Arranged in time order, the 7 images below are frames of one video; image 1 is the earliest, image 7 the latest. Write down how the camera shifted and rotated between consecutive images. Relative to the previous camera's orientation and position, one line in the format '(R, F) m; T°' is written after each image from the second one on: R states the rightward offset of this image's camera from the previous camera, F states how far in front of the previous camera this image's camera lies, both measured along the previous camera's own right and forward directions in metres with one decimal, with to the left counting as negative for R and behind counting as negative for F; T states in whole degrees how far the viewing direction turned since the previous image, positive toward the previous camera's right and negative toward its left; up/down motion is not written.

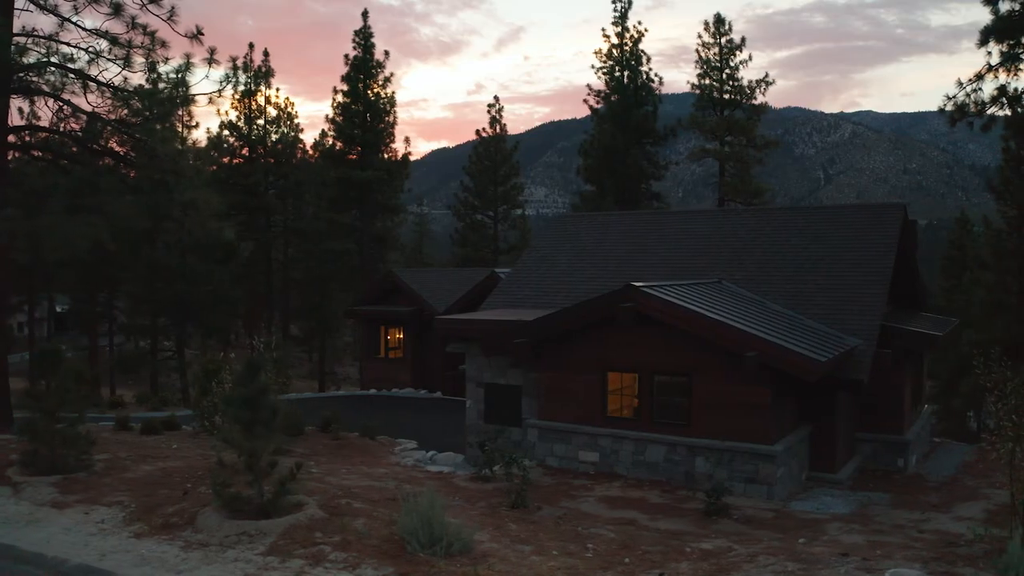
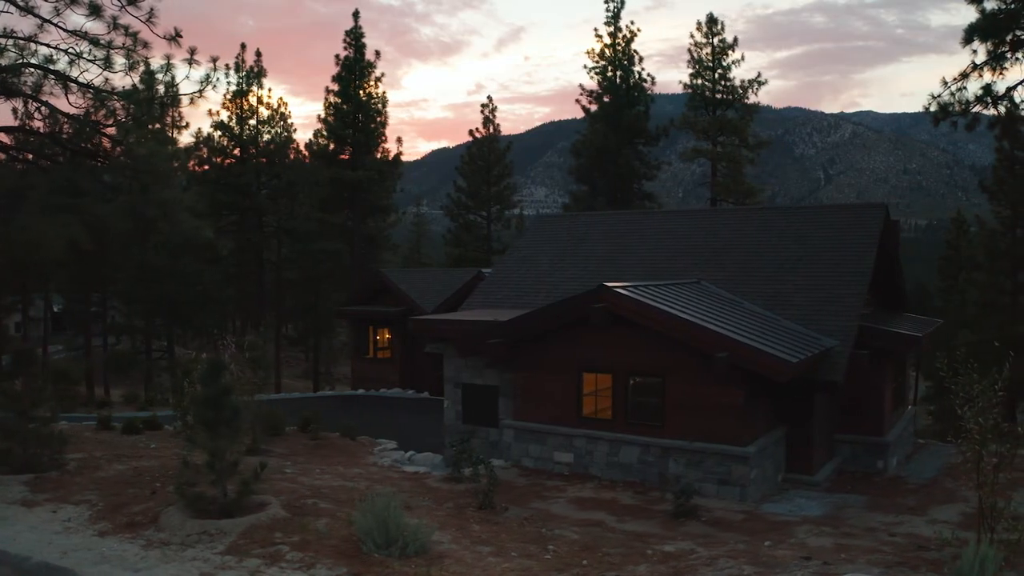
(+0.6, +0.1) m; 0°
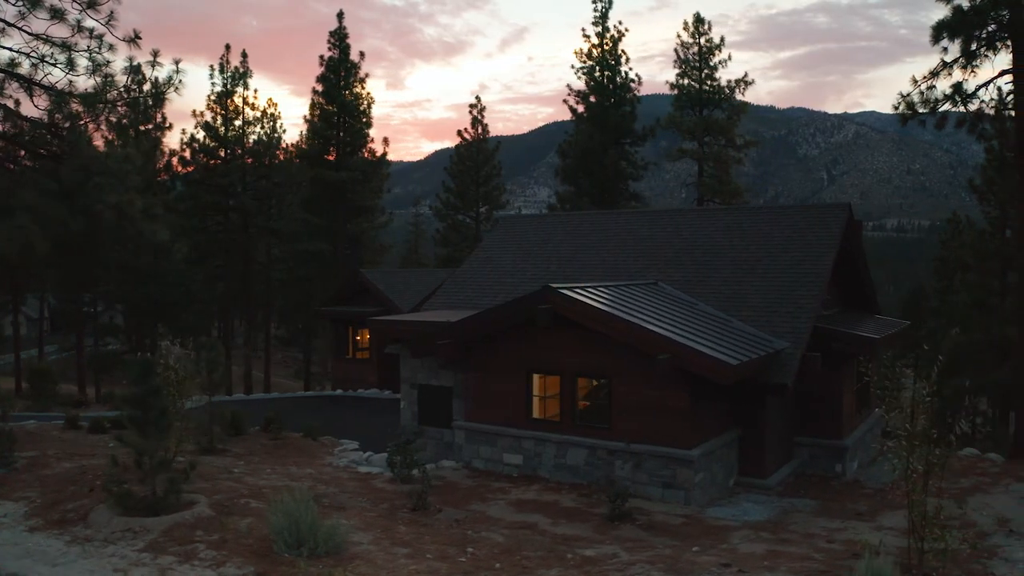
(+1.2, +0.1) m; -1°
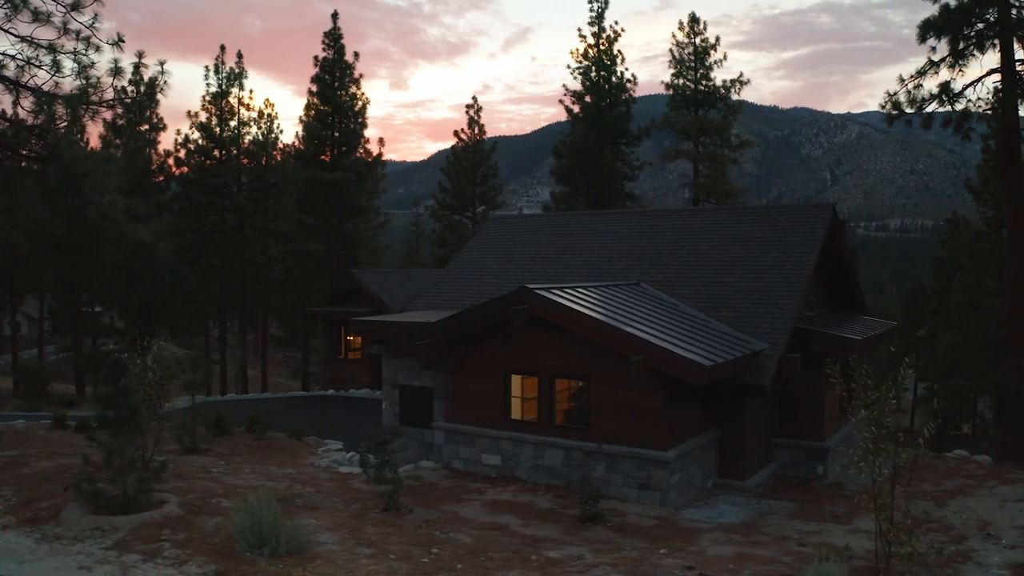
(+0.6, 0.0) m; -1°
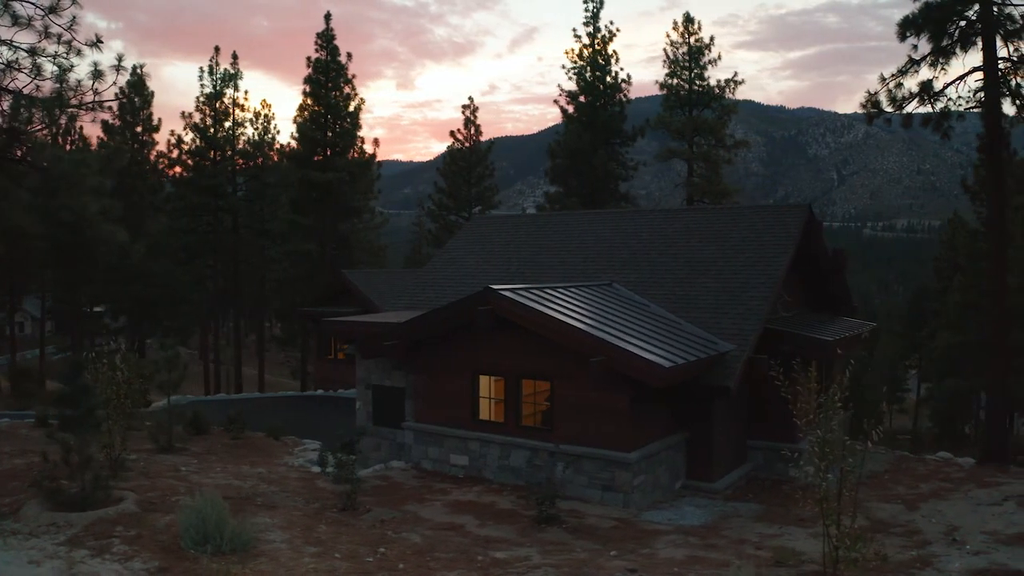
(+0.9, 0.0) m; -1°
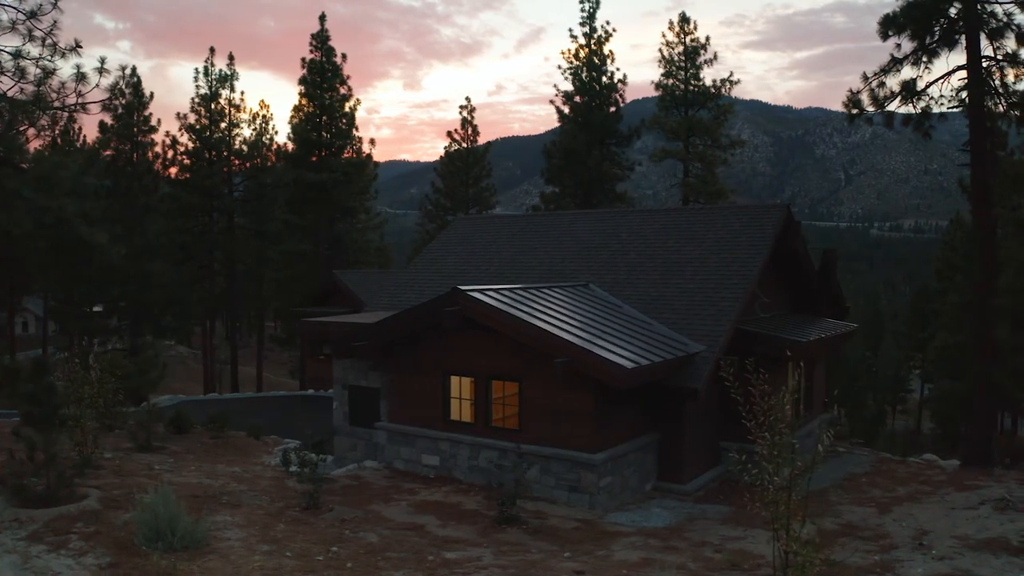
(+0.8, 0.0) m; -1°
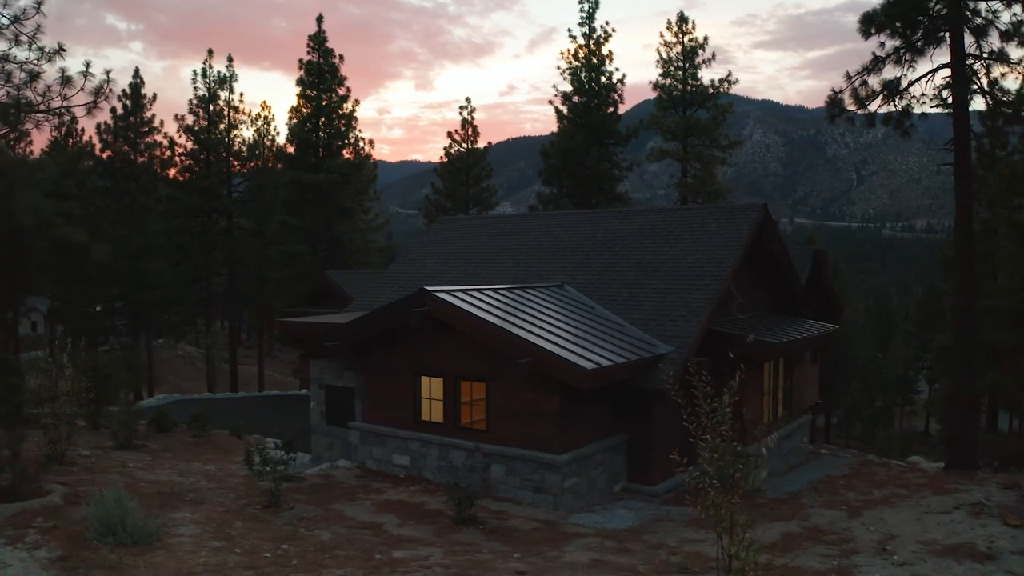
(+0.9, 0.0) m; -1°
